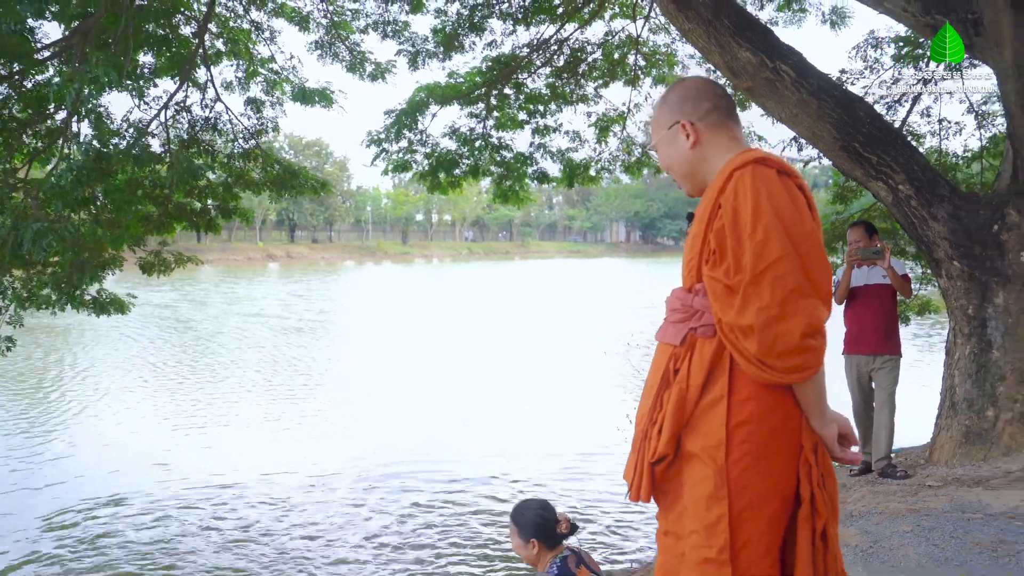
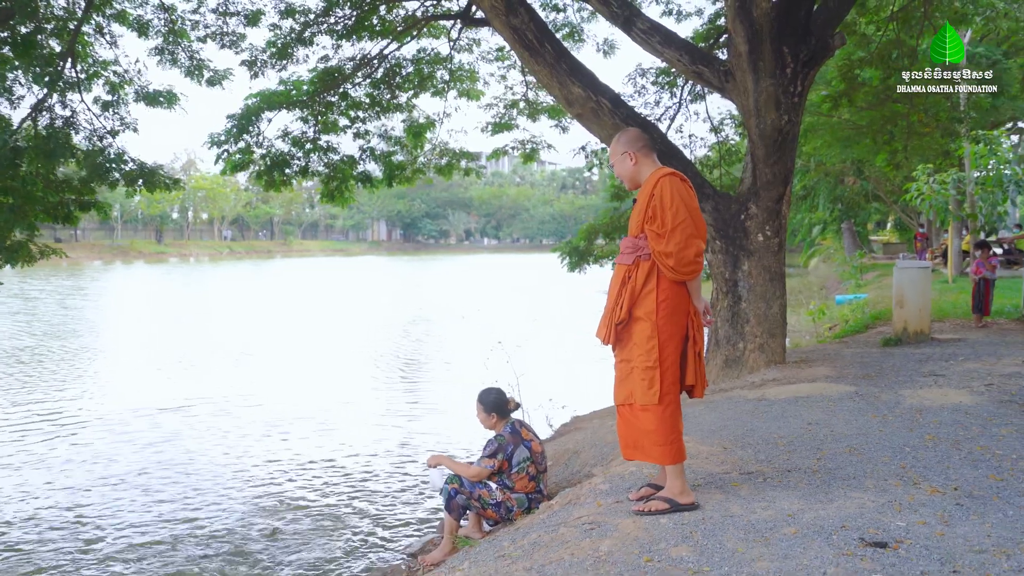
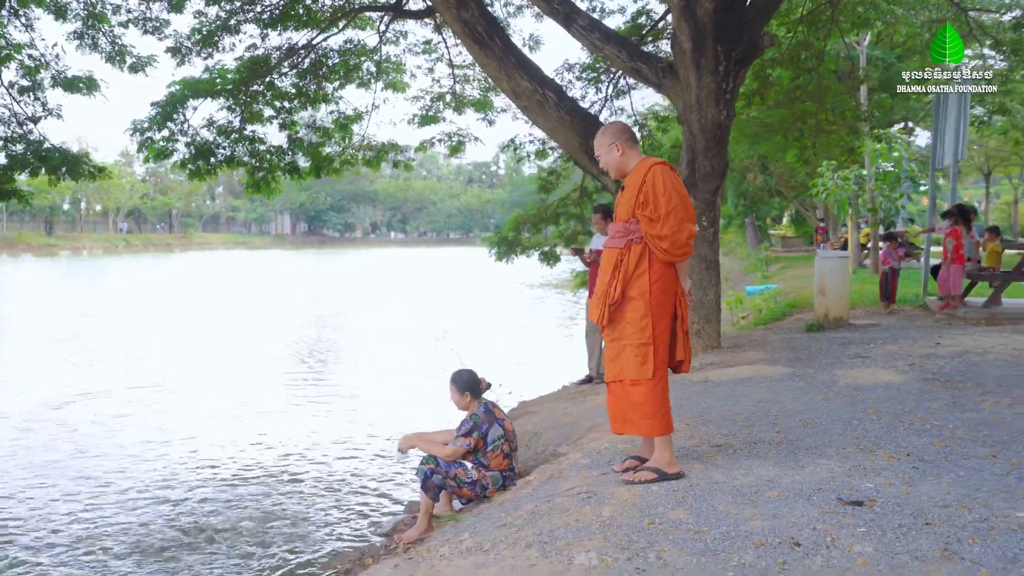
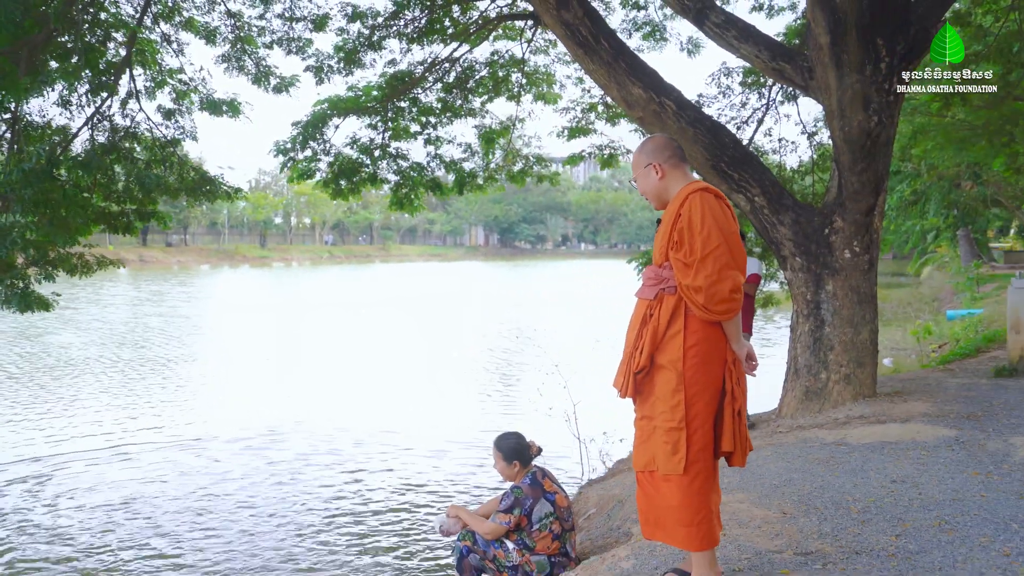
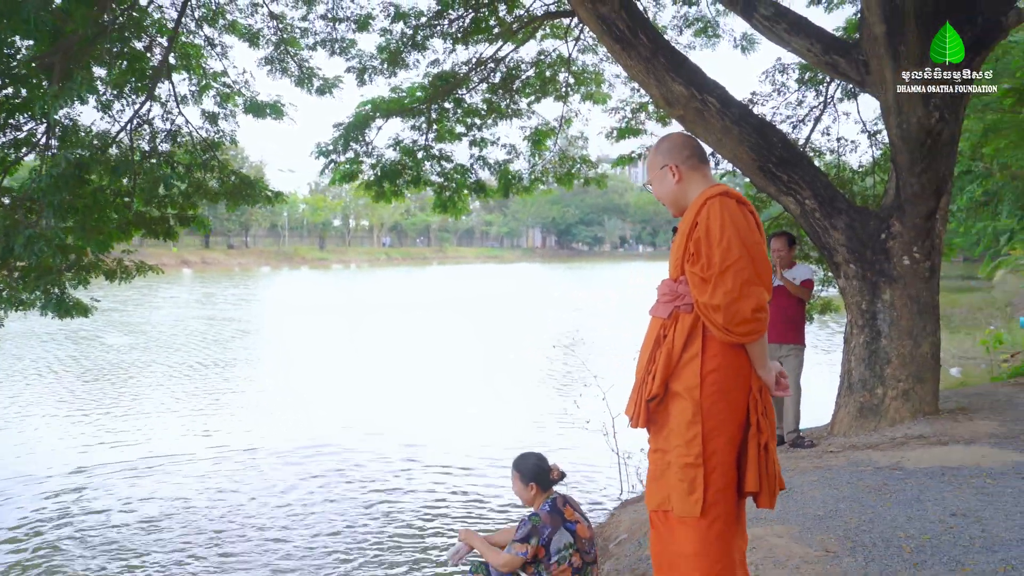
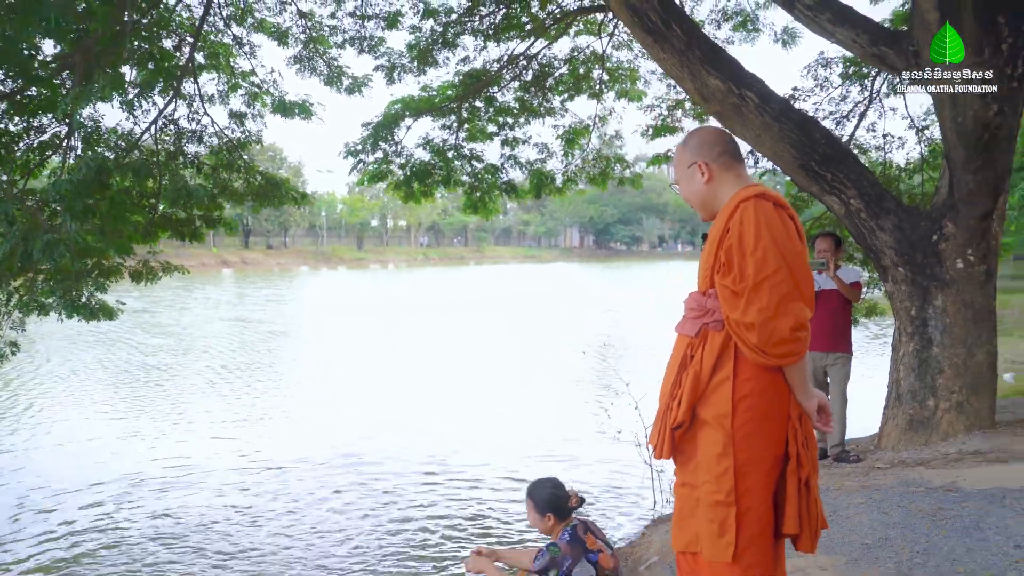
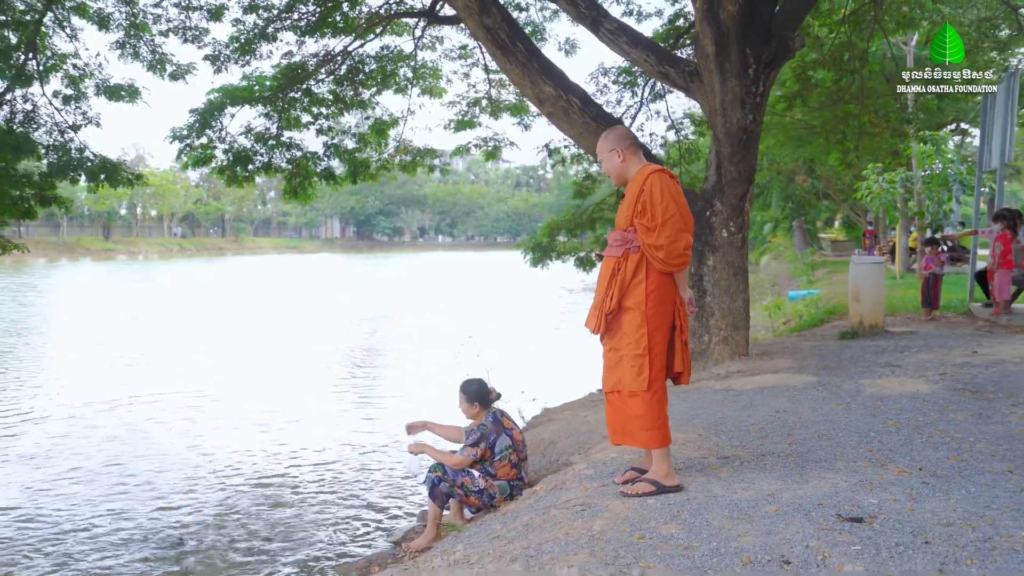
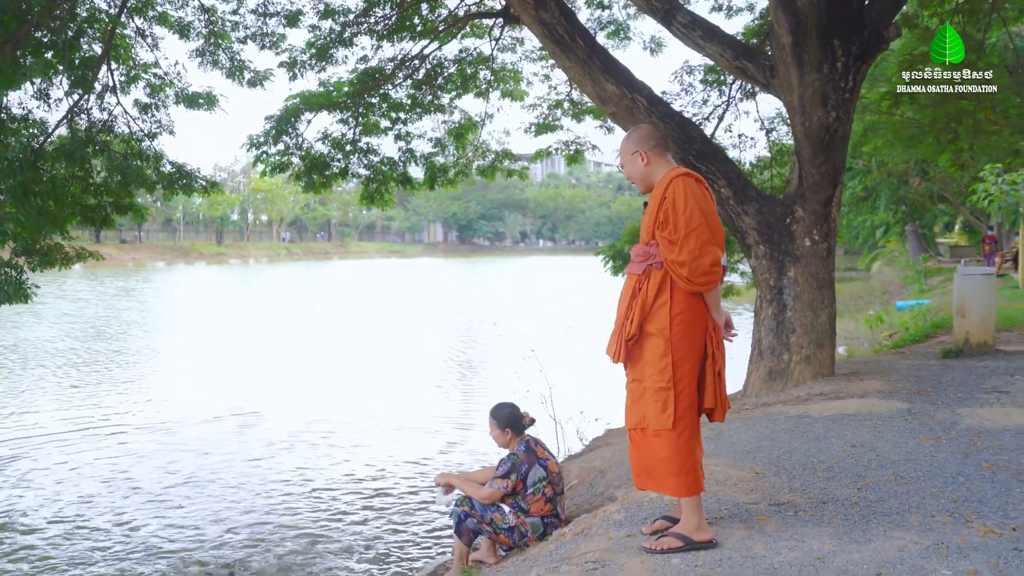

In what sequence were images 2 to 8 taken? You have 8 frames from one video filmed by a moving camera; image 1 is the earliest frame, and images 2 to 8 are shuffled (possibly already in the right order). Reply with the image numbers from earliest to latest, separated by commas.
6, 5, 4, 8, 2, 7, 3
